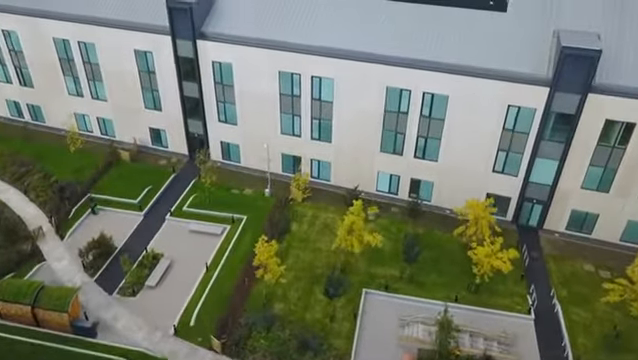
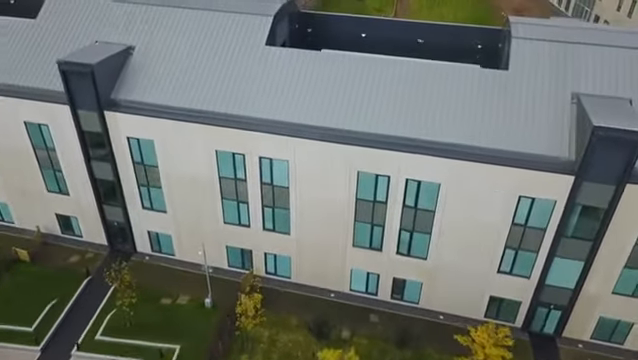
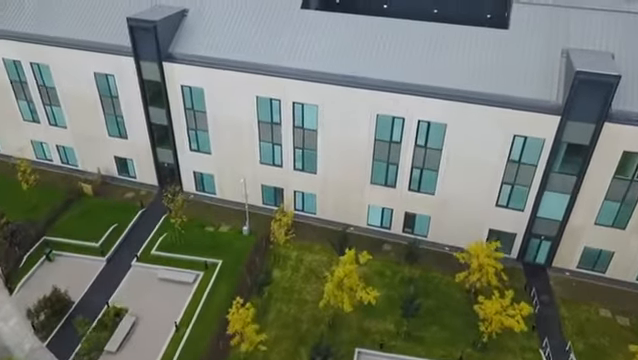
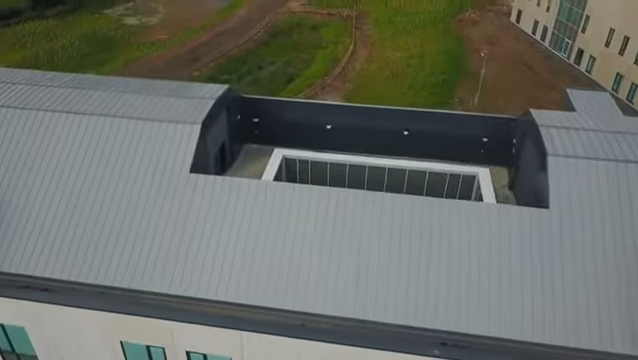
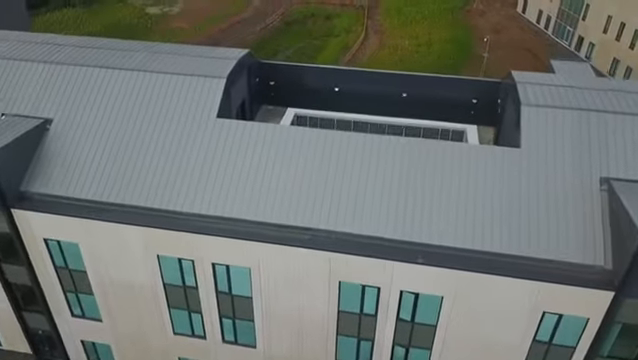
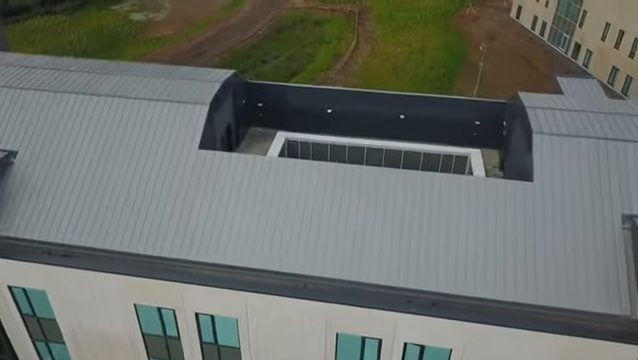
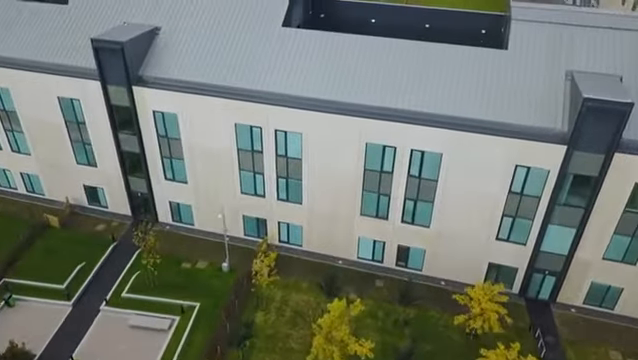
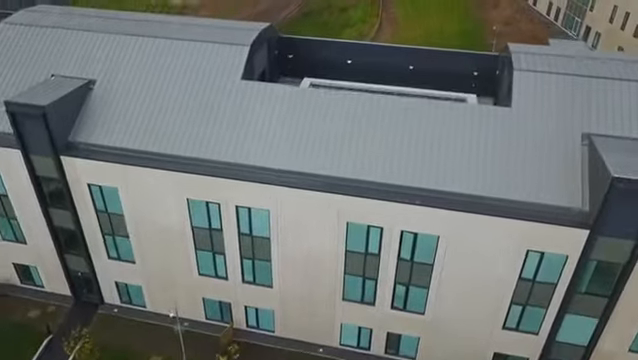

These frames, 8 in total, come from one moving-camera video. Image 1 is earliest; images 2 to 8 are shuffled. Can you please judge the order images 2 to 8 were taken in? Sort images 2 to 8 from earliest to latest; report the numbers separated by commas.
3, 7, 2, 8, 5, 6, 4
